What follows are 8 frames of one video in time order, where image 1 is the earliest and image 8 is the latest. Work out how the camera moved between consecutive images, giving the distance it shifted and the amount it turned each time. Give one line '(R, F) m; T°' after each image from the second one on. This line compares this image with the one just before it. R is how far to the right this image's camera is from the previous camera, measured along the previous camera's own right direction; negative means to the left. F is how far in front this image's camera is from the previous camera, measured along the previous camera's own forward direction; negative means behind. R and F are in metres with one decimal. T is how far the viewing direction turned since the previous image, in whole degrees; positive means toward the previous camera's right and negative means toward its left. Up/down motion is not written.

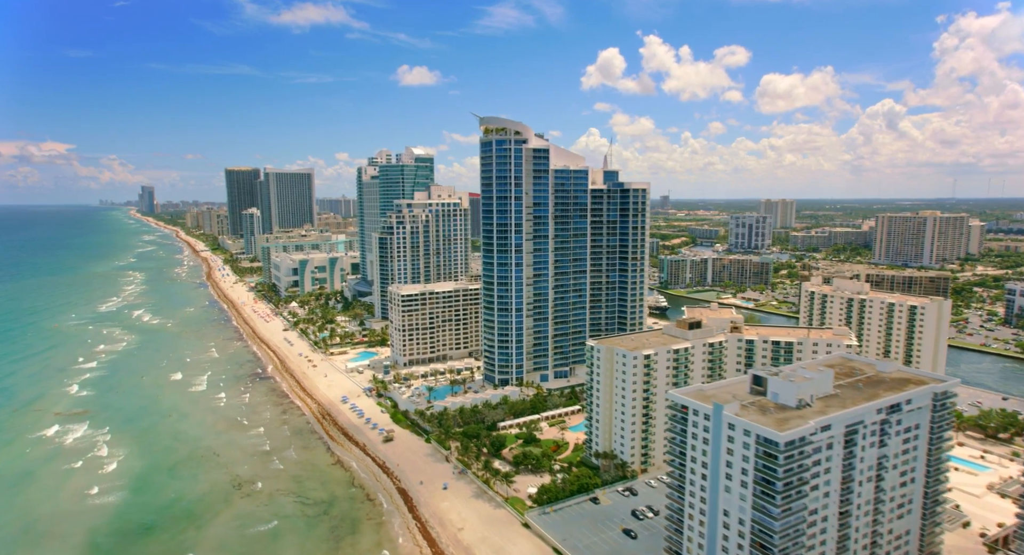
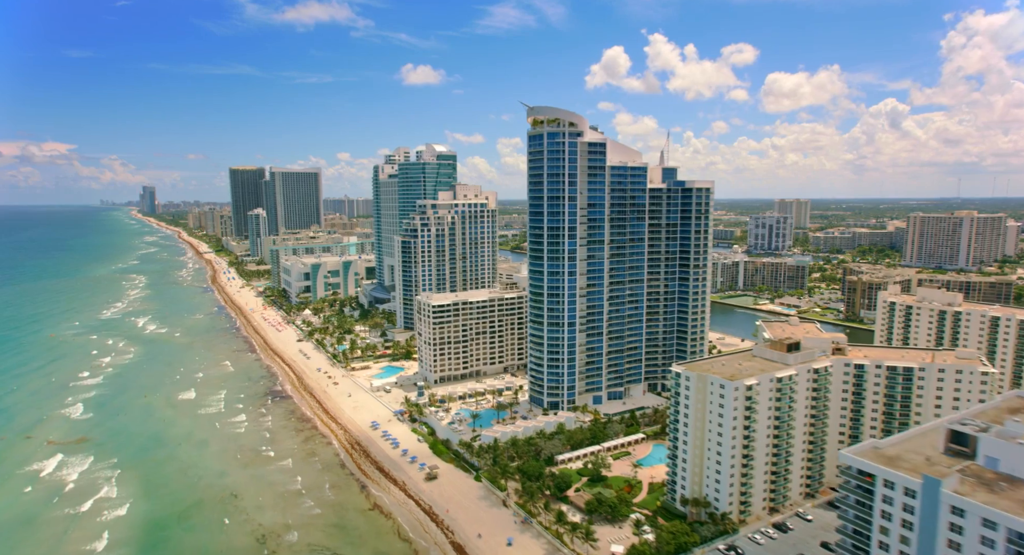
(-6.2, +9.5) m; 0°
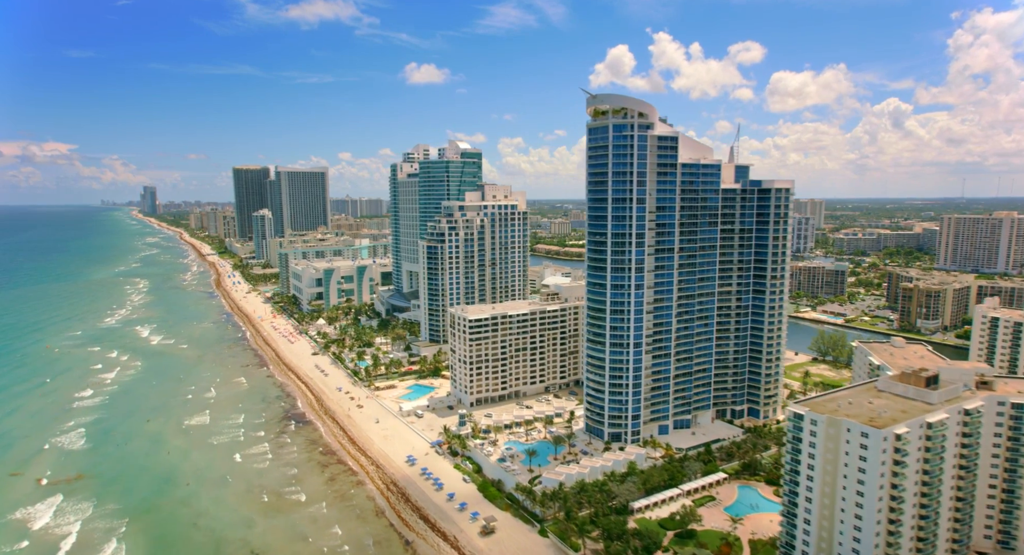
(-6.0, +9.7) m; 0°
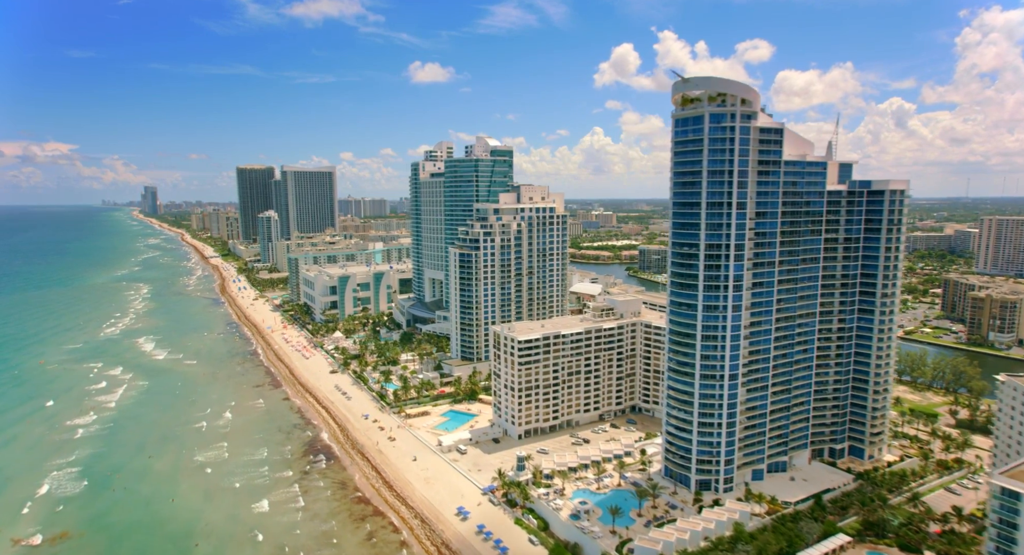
(-6.4, +10.6) m; 0°
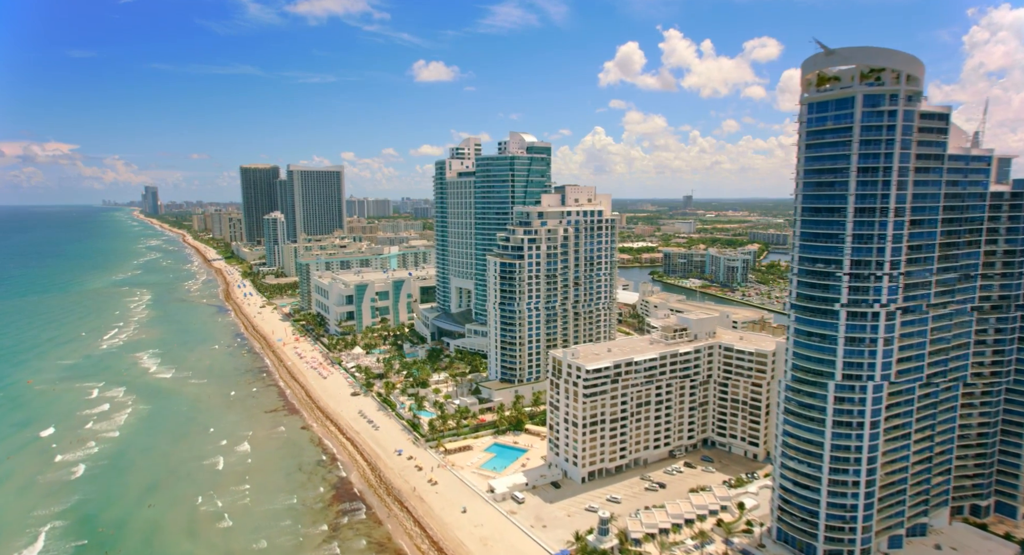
(-6.3, +10.9) m; 0°
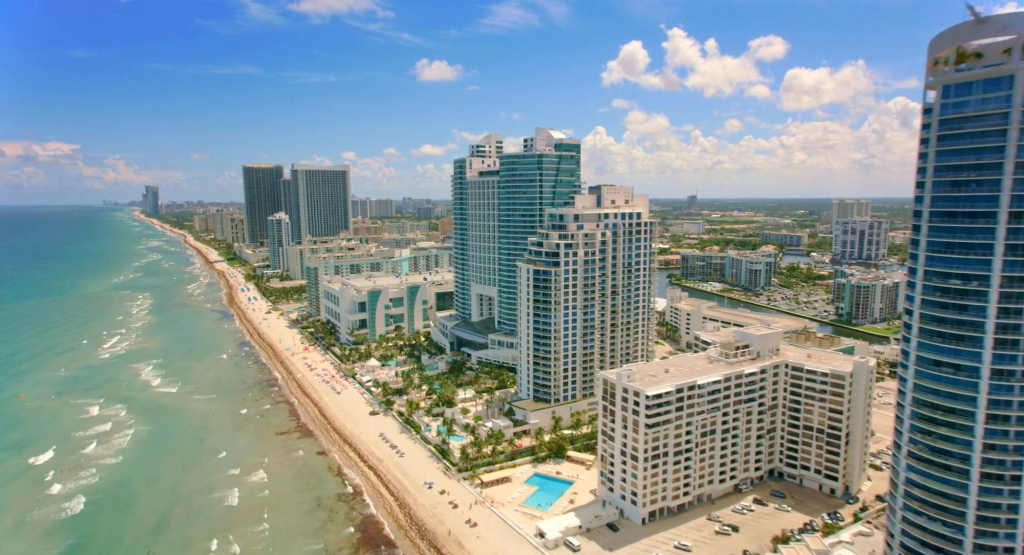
(-4.5, +7.9) m; 0°
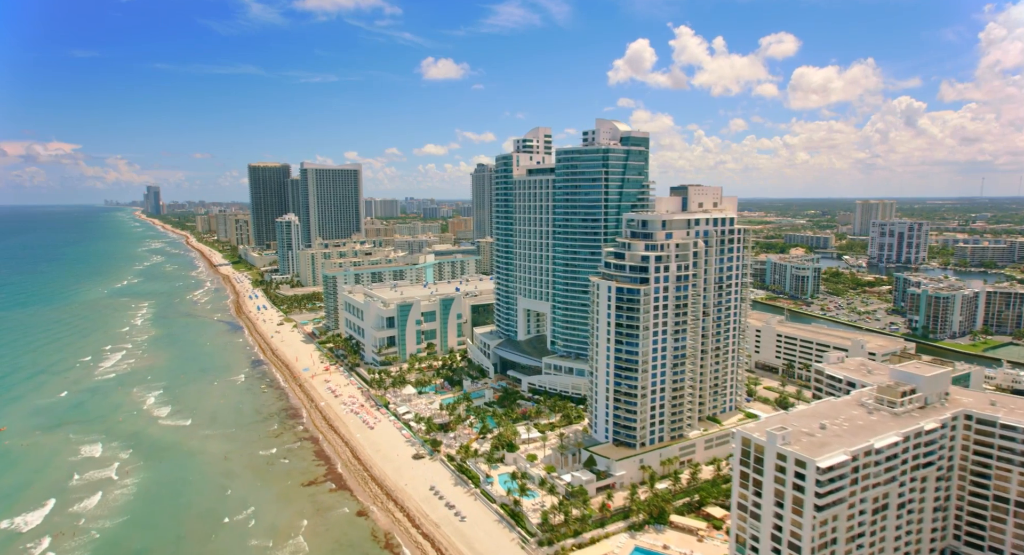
(-8.1, +13.7) m; 0°
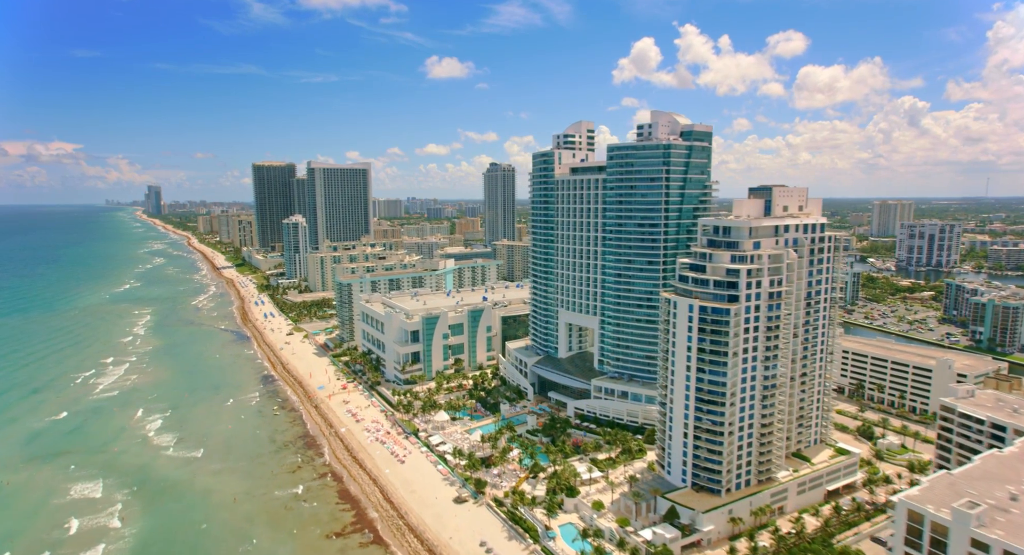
(-5.7, +10.0) m; 0°
